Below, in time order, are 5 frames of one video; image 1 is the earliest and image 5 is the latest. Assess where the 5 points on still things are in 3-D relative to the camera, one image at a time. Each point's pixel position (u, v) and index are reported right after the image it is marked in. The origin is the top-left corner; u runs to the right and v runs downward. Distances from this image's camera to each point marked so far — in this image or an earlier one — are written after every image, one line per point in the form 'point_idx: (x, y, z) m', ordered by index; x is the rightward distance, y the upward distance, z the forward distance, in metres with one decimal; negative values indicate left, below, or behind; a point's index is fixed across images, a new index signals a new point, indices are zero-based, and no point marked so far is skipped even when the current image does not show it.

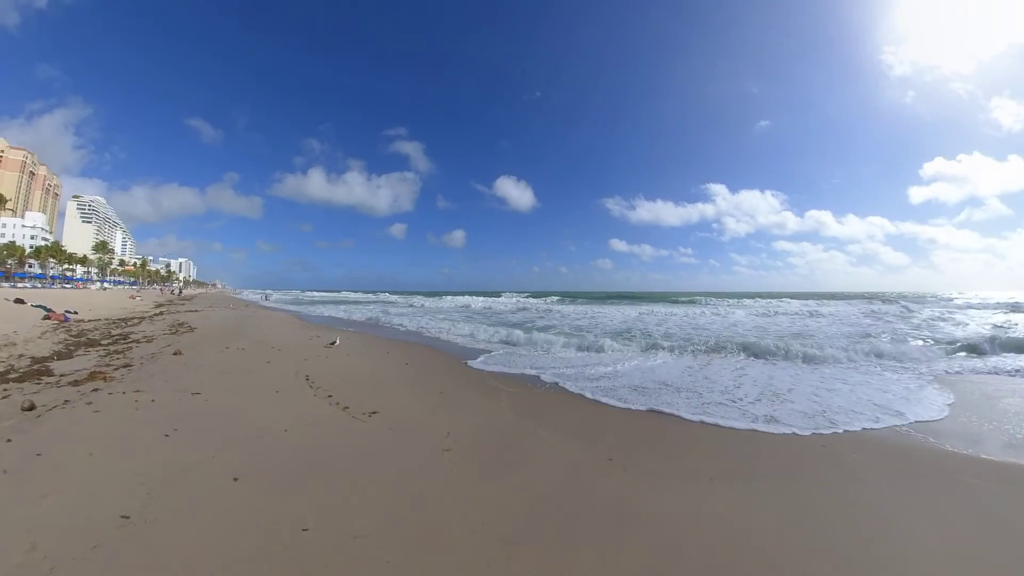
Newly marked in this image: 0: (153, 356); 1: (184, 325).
0: (-4.3, -0.8, +6.4) m
1: (-7.5, -0.8, +12.3) m
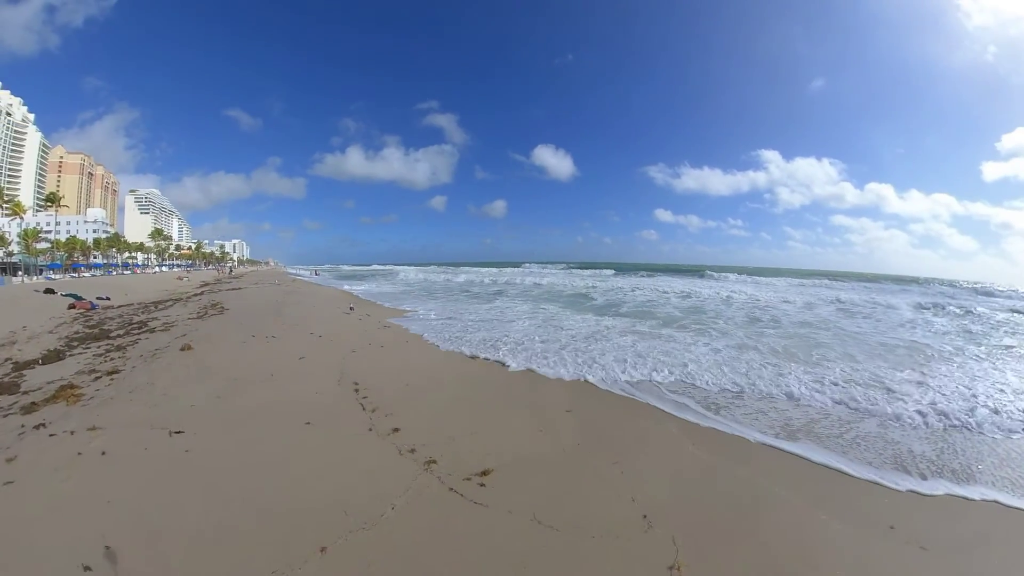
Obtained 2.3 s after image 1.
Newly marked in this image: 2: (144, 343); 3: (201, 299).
0: (-3.2, -0.6, +4.9) m
1: (-6.0, -0.4, +10.9) m
2: (-3.8, -0.6, +5.6) m
3: (-7.8, -0.3, +13.5) m
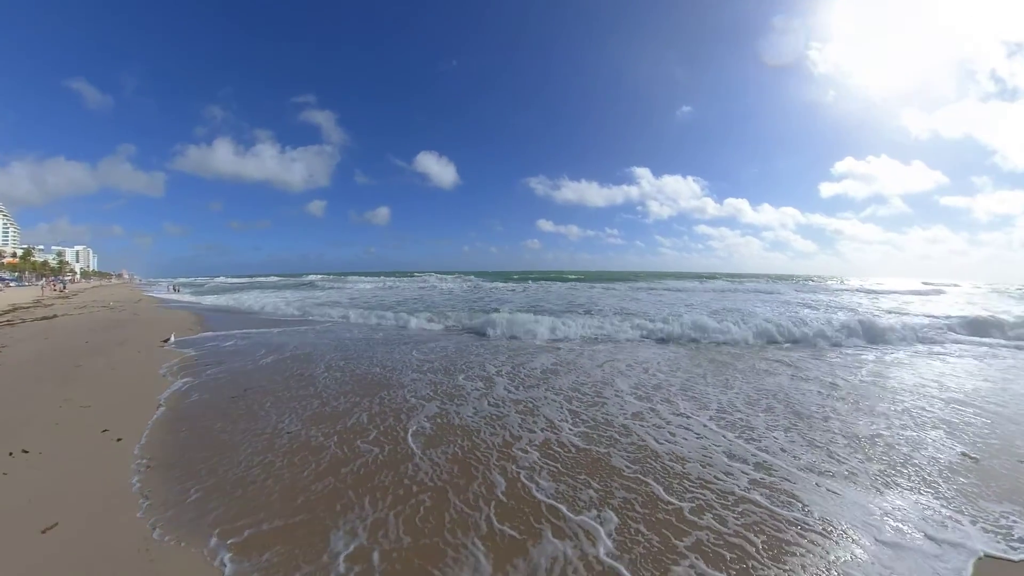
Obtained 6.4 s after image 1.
0: (-3.1, -1.0, +2.0) m
1: (-7.1, -0.9, +7.3) m
2: (-3.8, -1.0, +2.6) m
3: (-9.4, -0.9, +9.5) m
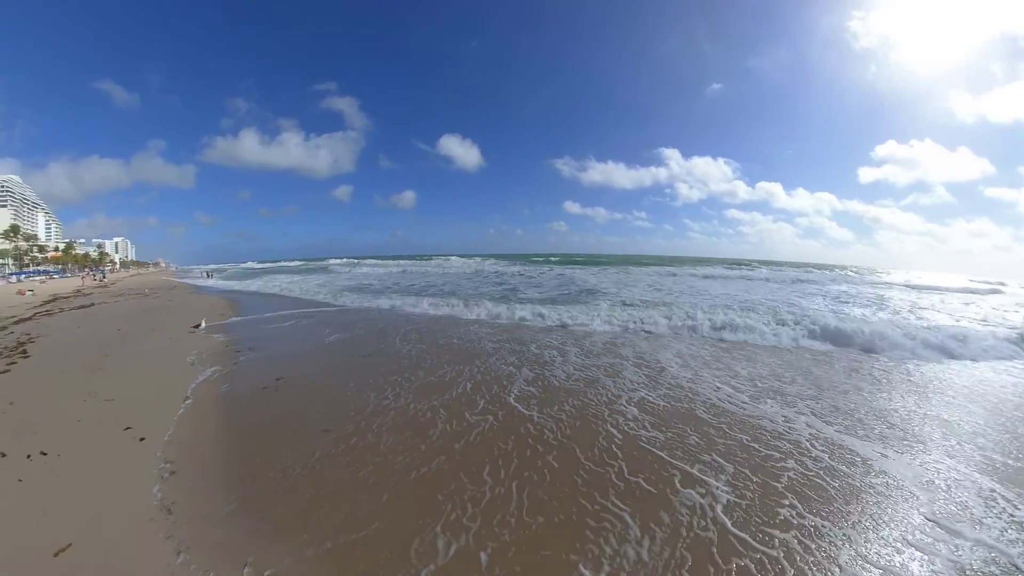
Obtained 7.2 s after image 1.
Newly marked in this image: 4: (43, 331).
0: (-2.8, -0.9, +1.7) m
1: (-6.5, -0.7, +7.2) m
2: (-3.5, -0.9, +2.3) m
3: (-8.7, -0.6, +9.4) m
4: (-7.4, -0.7, +8.3) m
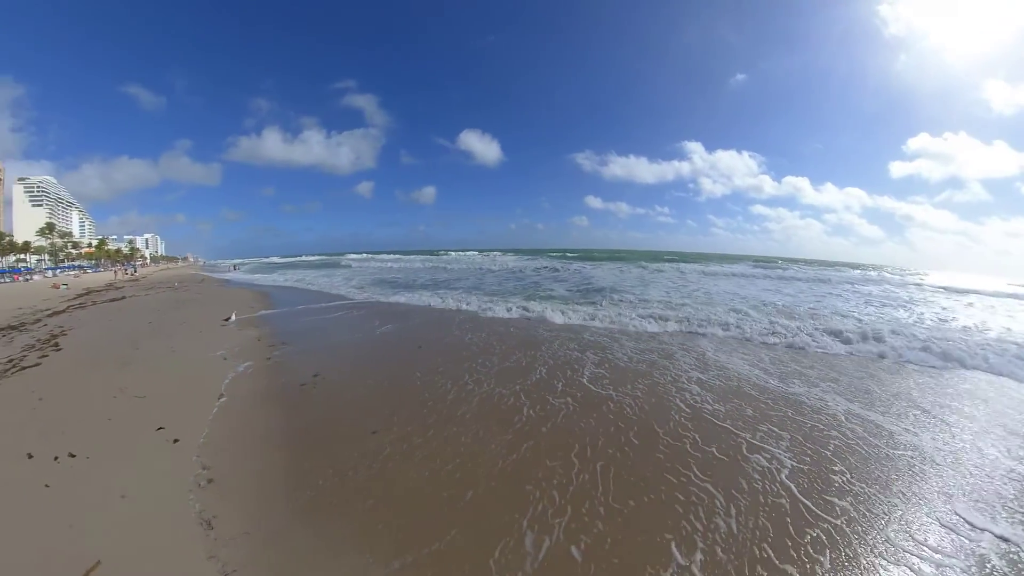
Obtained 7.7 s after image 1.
0: (-2.4, -0.9, +1.5) m
1: (-6.0, -0.6, +7.1) m
2: (-3.2, -0.9, +2.1) m
3: (-8.1, -0.5, +9.4) m
4: (-6.8, -0.5, +8.2) m
